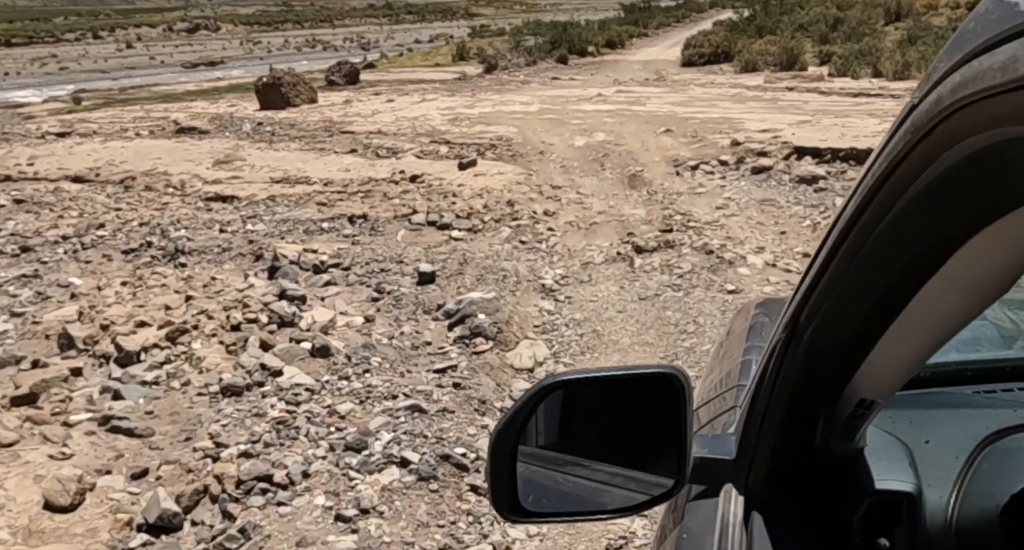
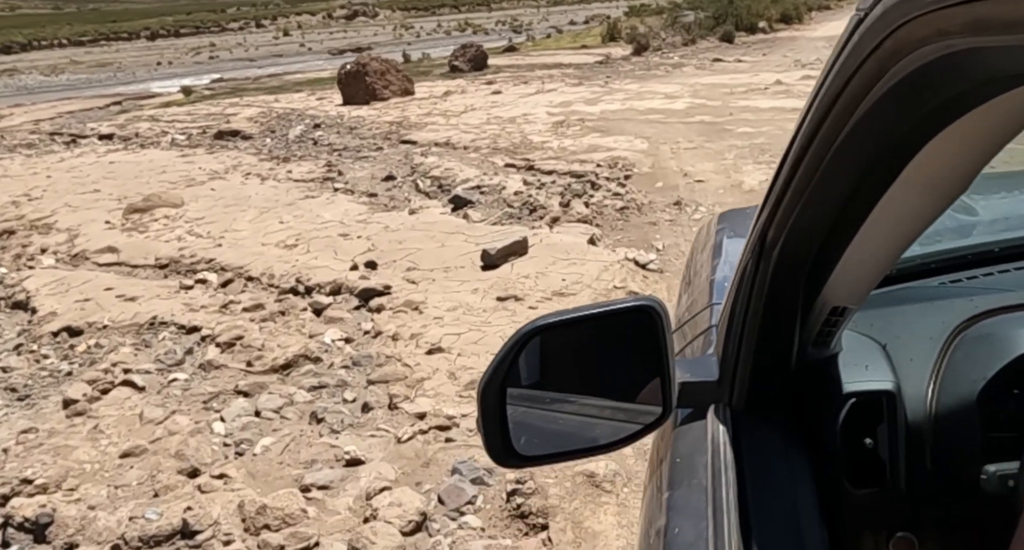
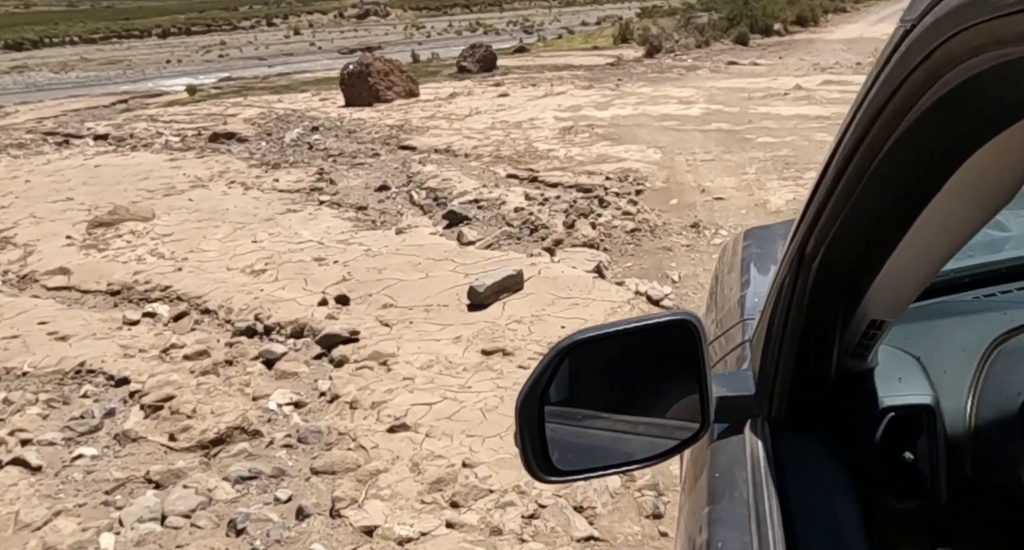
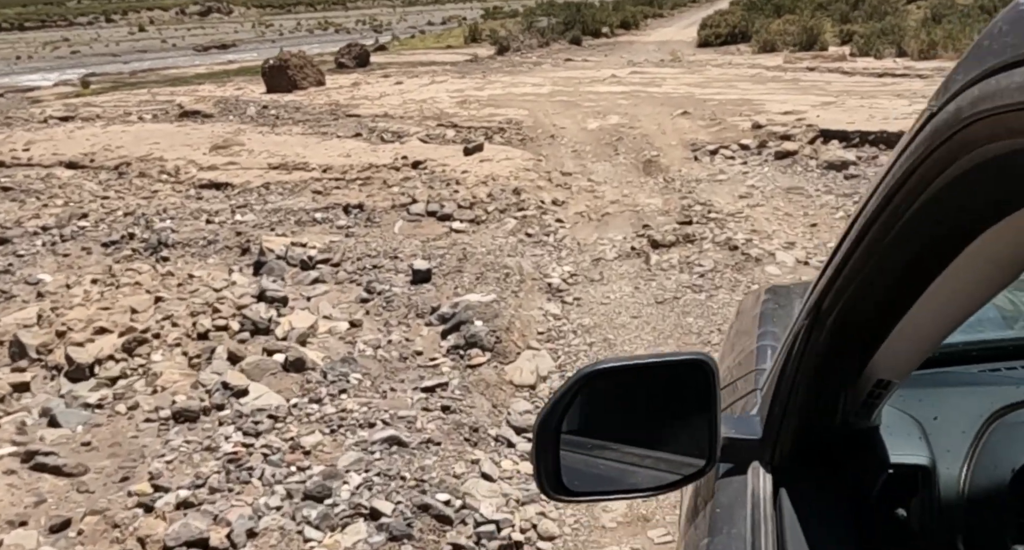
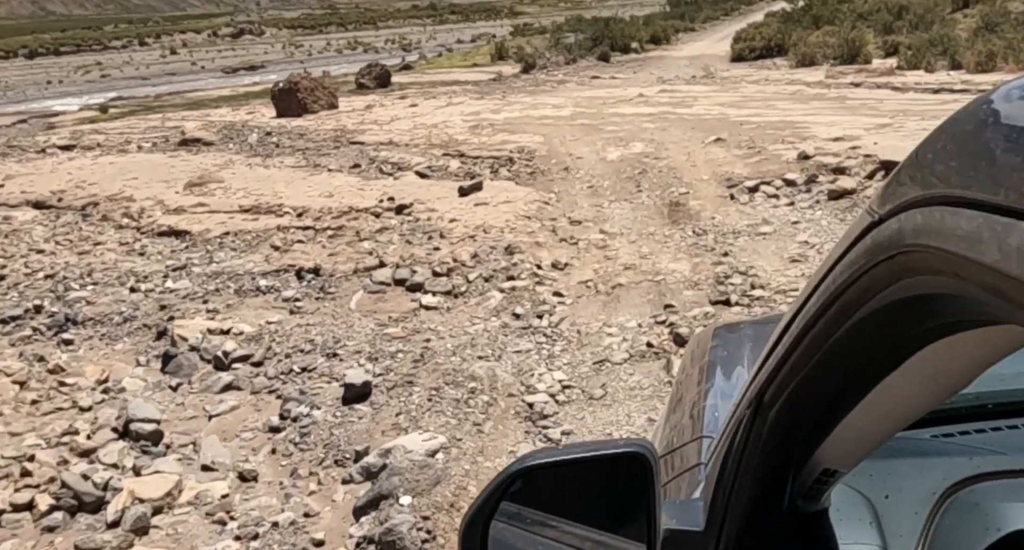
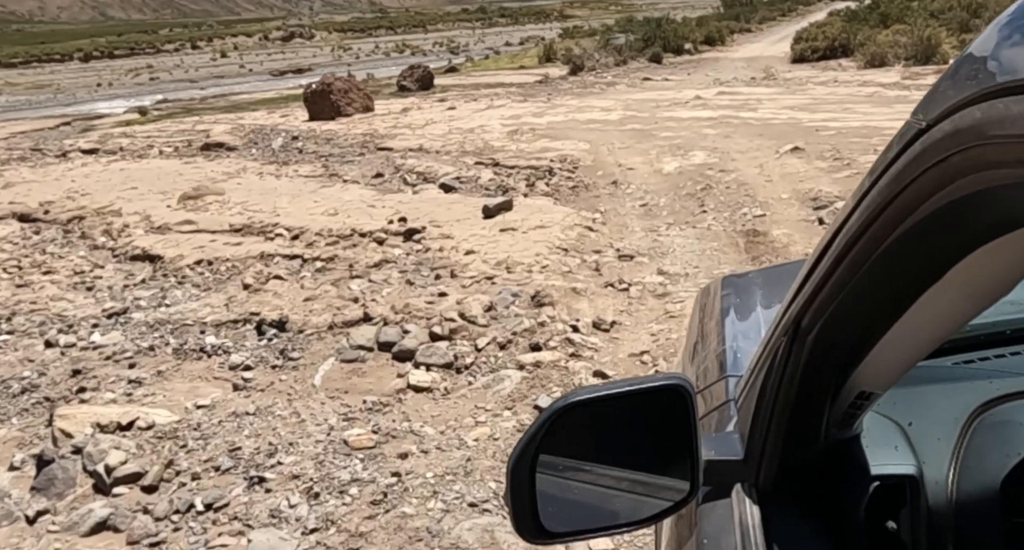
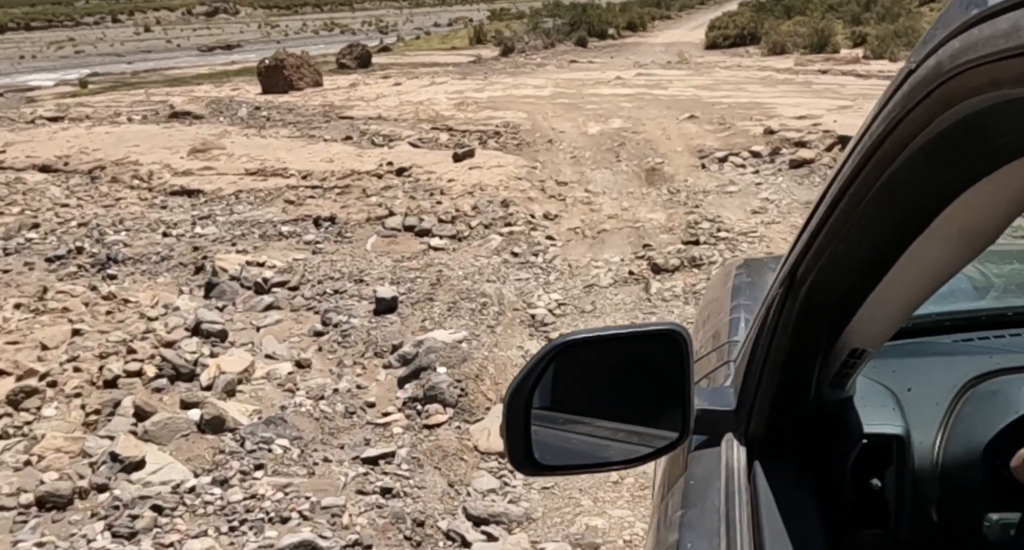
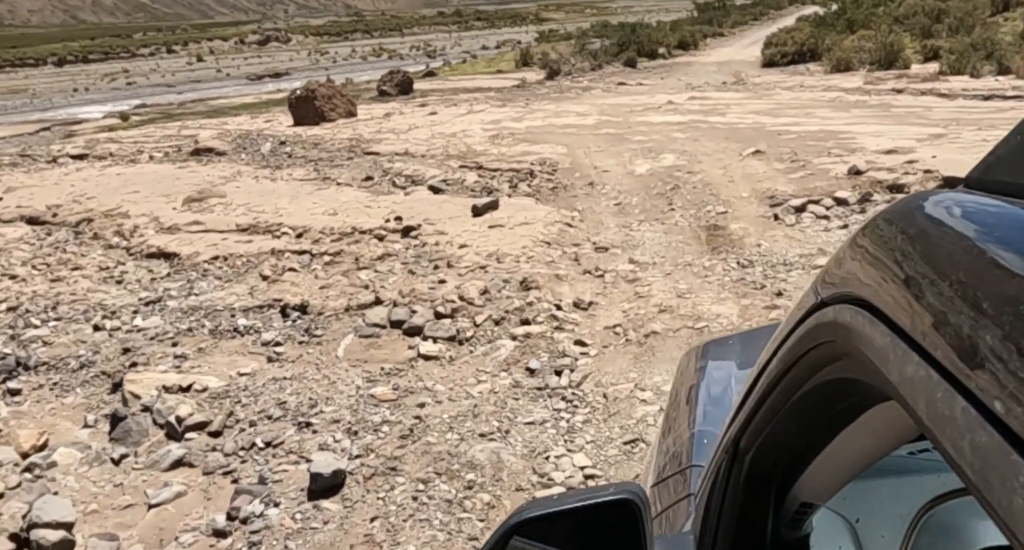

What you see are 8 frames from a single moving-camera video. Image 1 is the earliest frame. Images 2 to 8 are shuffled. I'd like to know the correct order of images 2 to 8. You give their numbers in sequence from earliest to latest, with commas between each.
4, 7, 5, 8, 6, 2, 3
